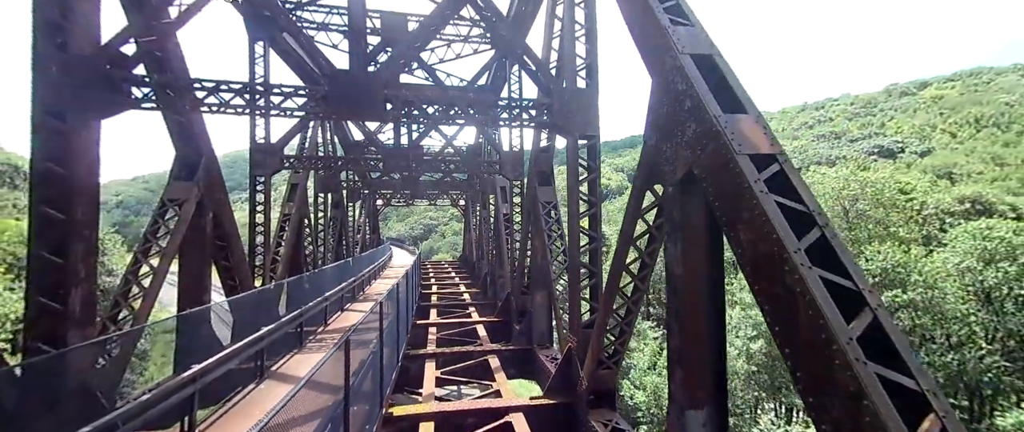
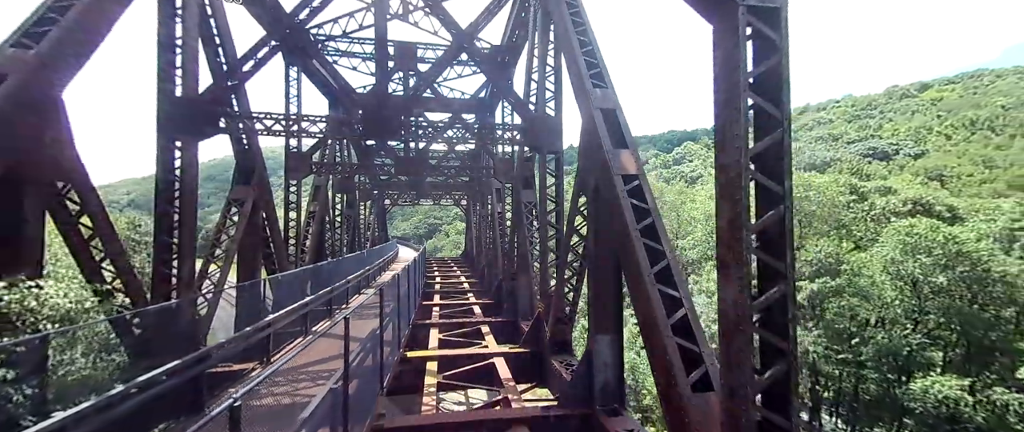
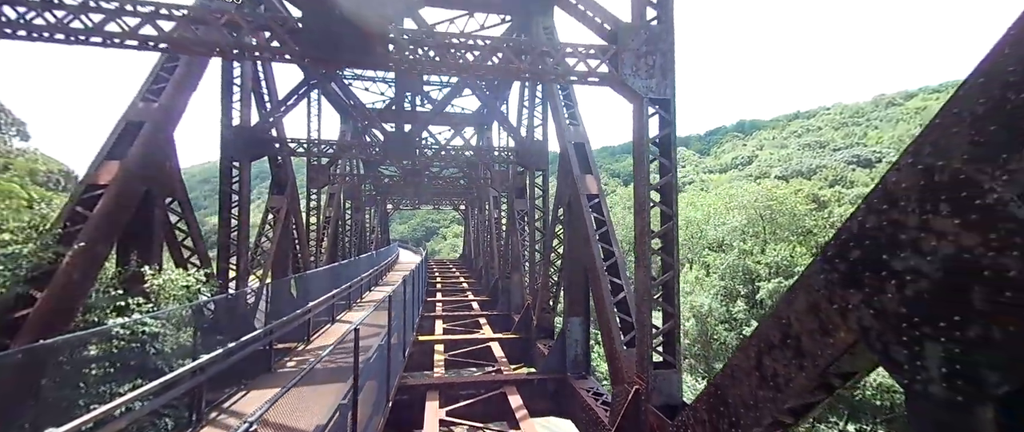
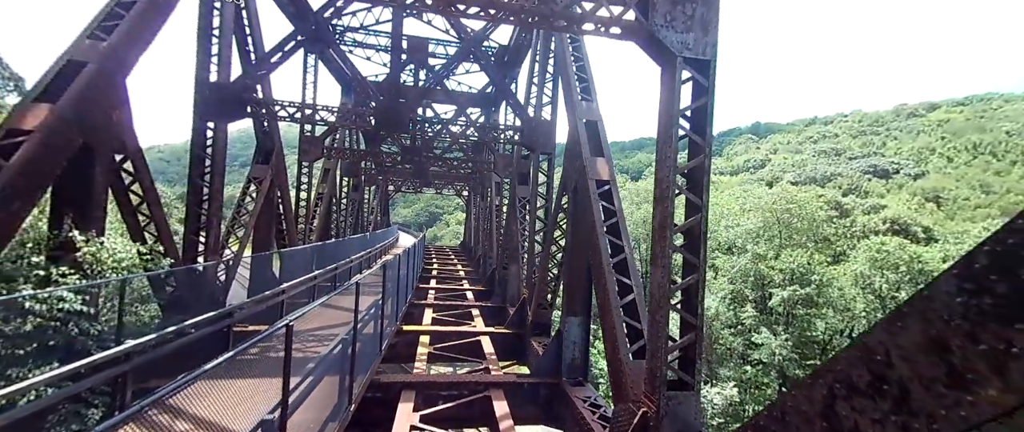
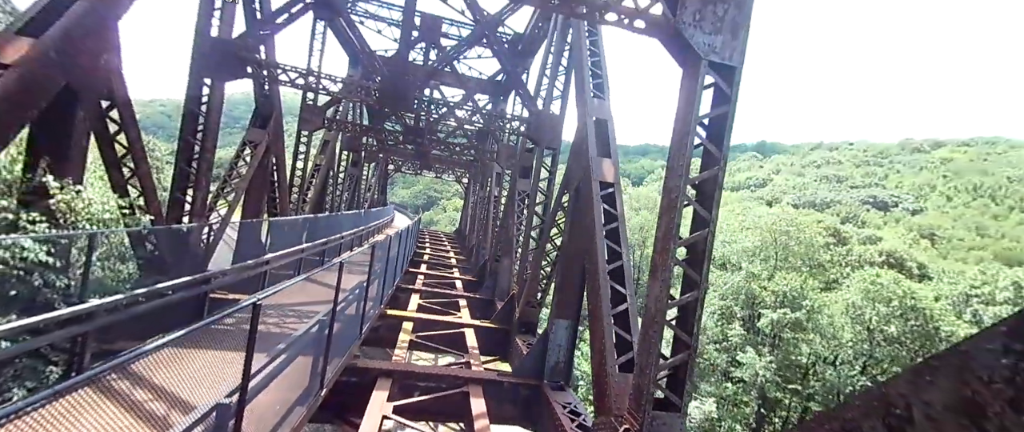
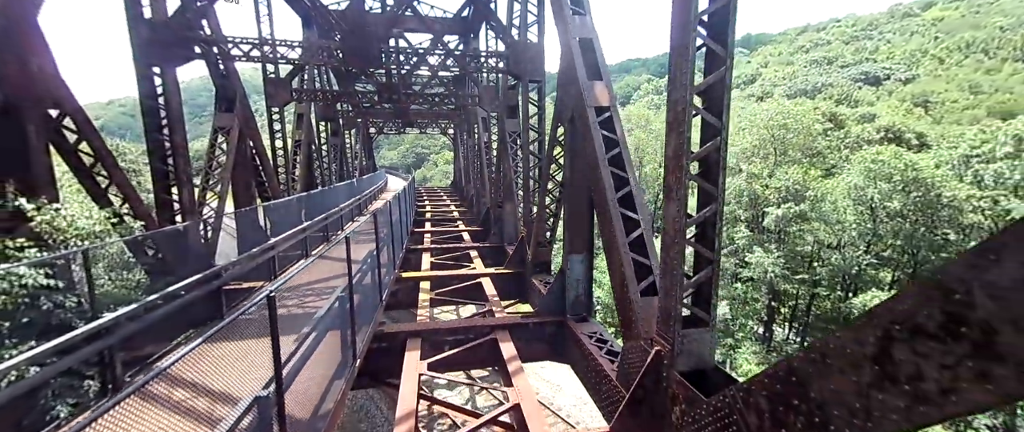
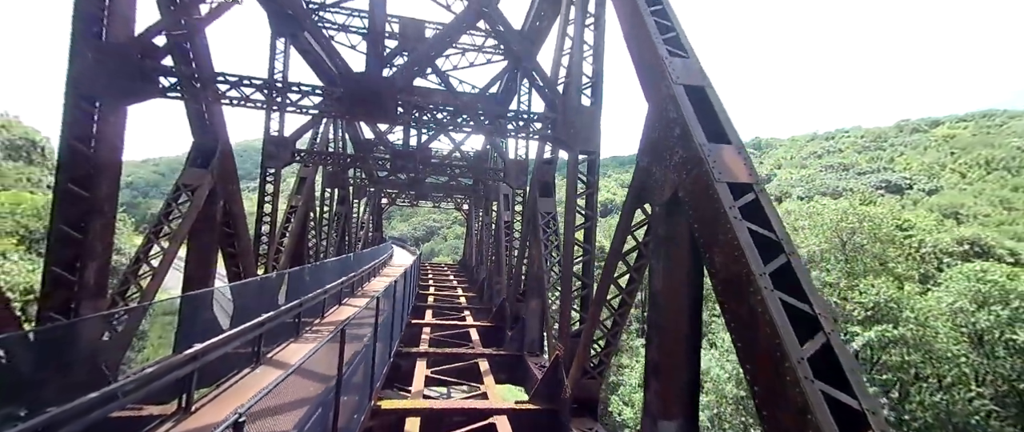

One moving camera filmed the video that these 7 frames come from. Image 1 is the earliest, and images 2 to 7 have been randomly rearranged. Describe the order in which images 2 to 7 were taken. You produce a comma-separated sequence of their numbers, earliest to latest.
7, 2, 6, 5, 4, 3
